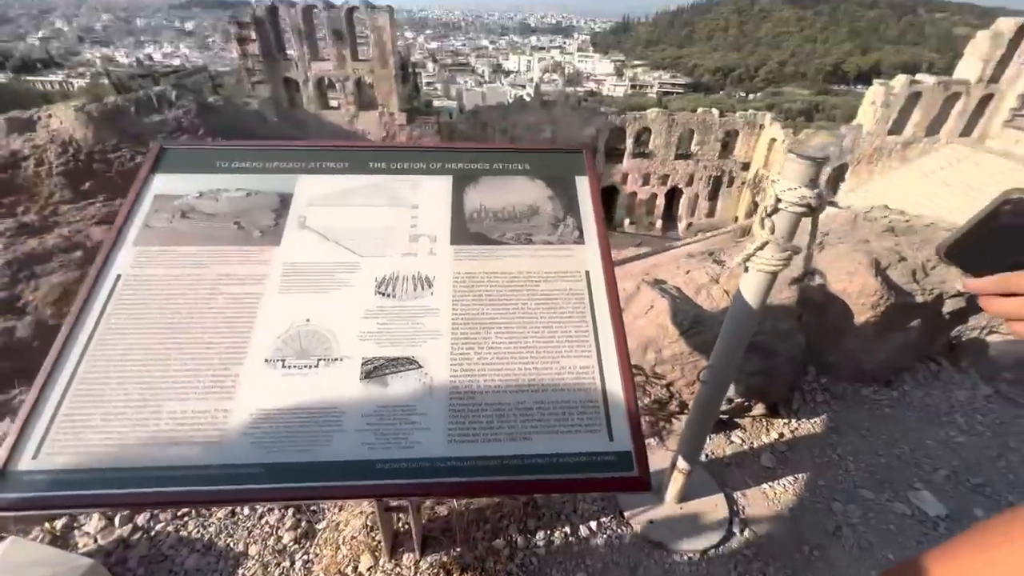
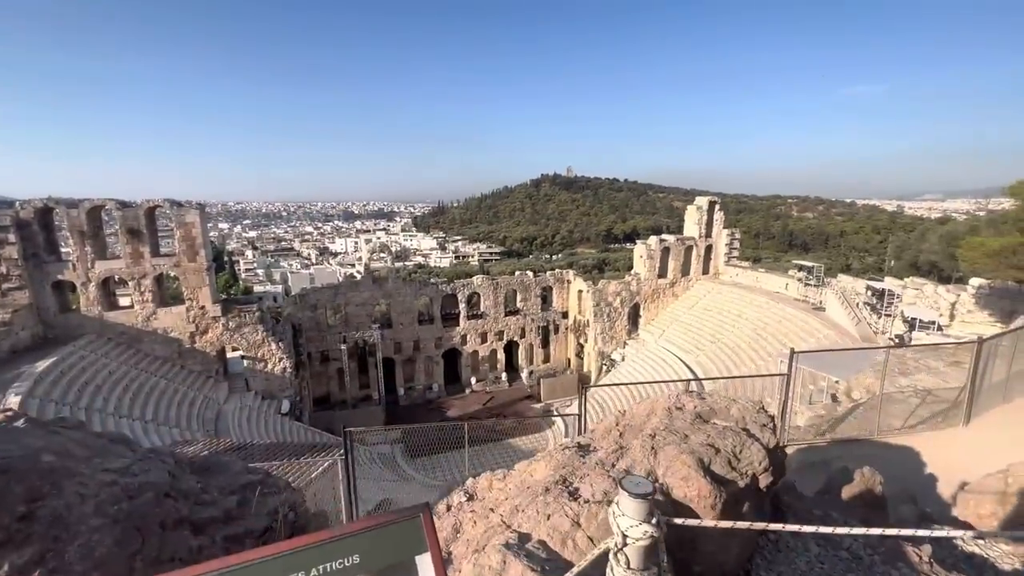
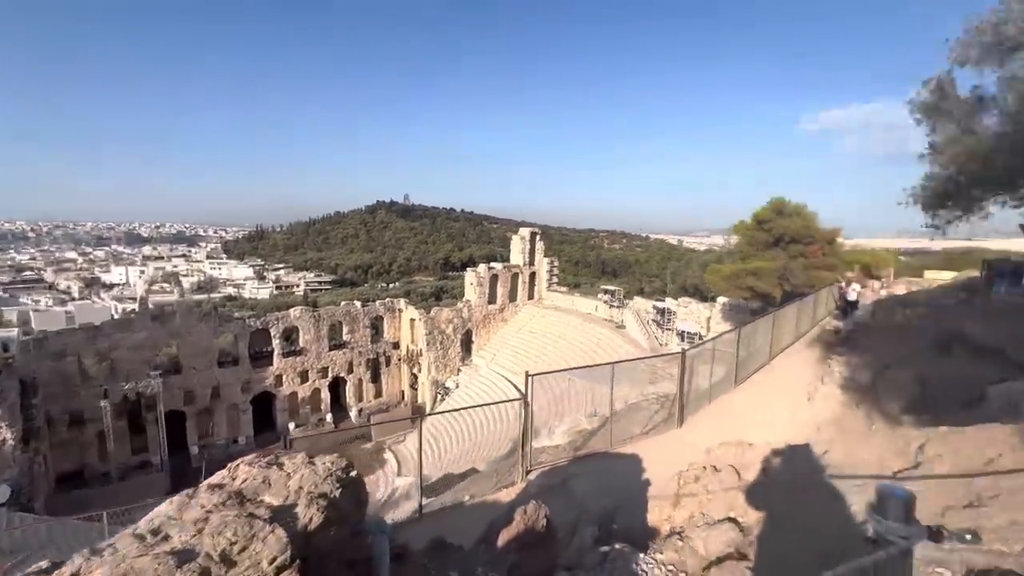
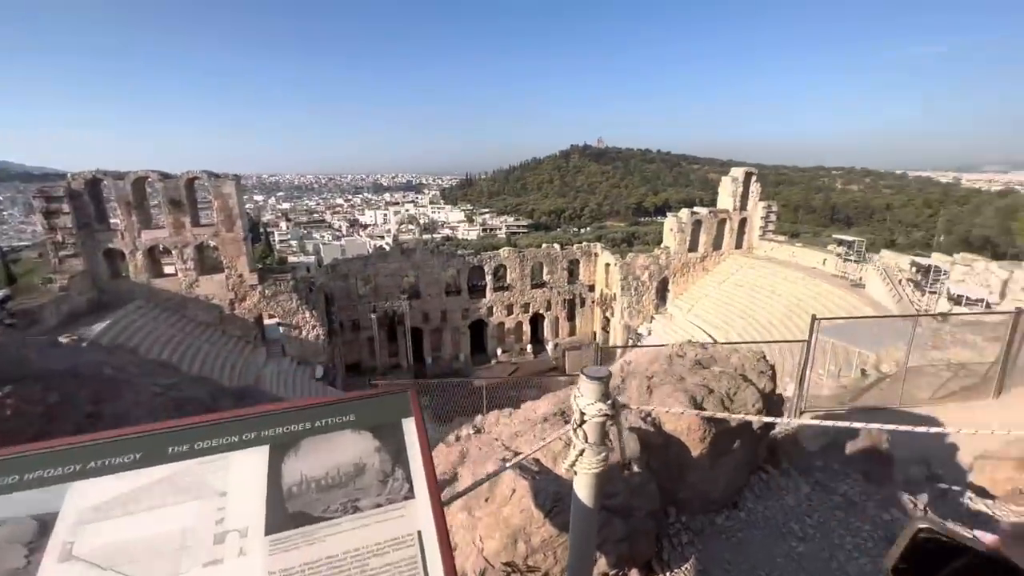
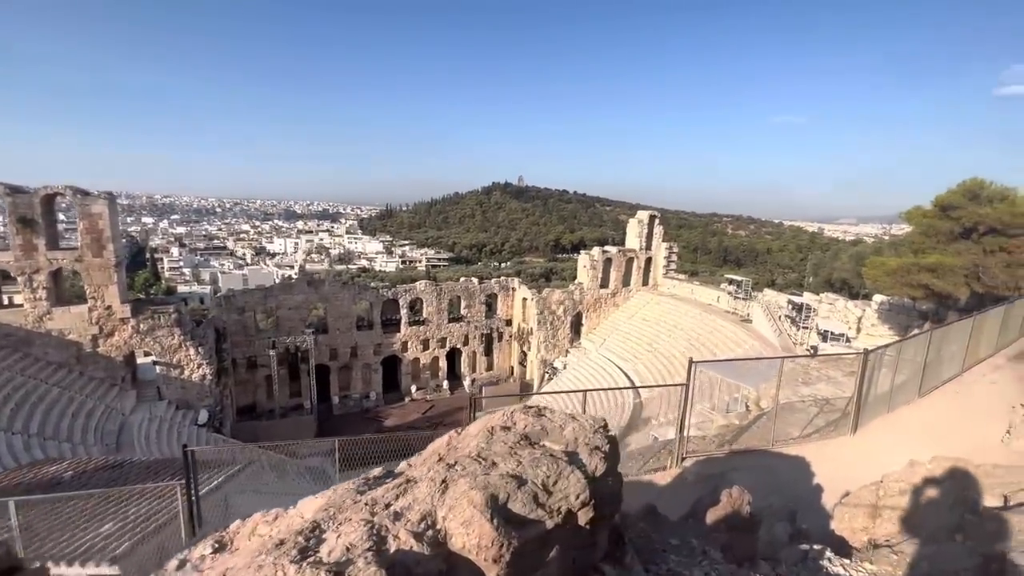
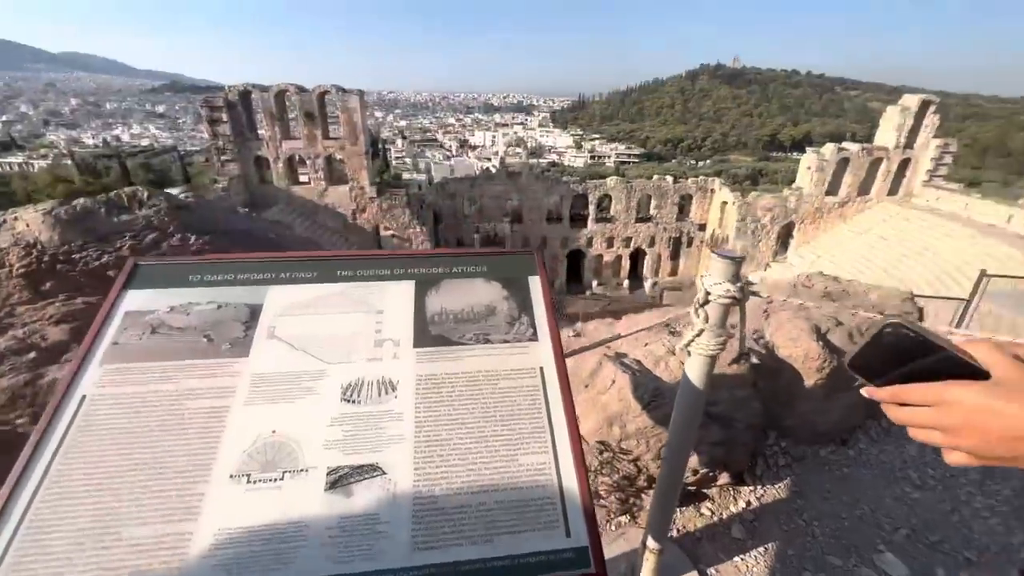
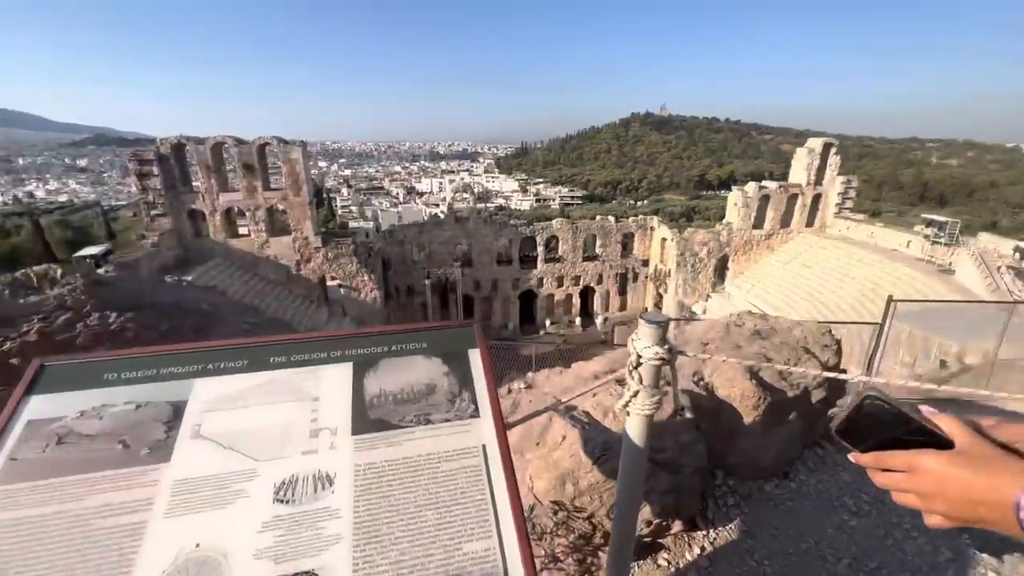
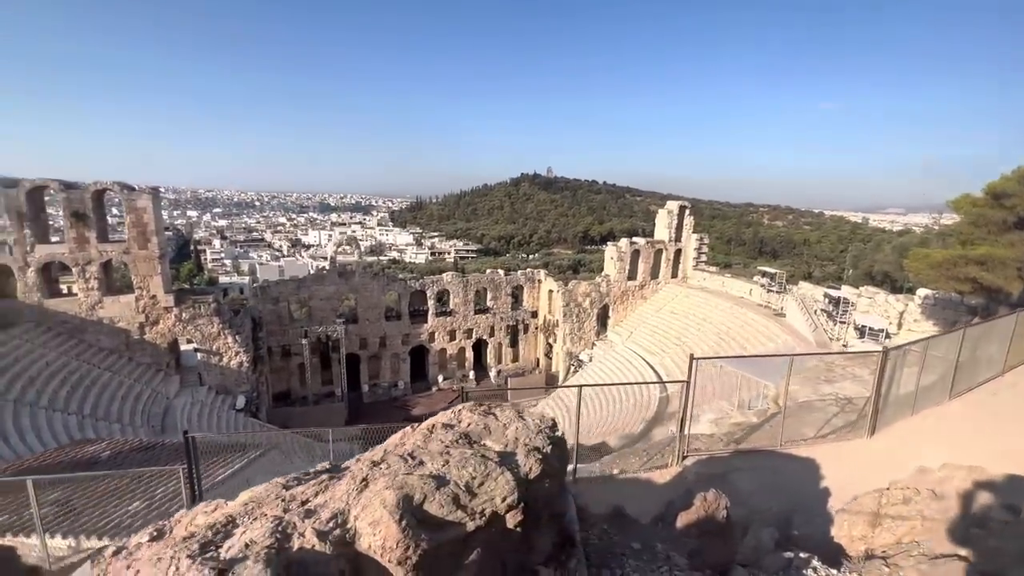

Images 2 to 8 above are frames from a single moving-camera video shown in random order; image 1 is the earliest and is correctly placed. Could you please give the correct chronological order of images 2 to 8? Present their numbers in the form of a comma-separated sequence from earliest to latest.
6, 7, 4, 2, 5, 8, 3
